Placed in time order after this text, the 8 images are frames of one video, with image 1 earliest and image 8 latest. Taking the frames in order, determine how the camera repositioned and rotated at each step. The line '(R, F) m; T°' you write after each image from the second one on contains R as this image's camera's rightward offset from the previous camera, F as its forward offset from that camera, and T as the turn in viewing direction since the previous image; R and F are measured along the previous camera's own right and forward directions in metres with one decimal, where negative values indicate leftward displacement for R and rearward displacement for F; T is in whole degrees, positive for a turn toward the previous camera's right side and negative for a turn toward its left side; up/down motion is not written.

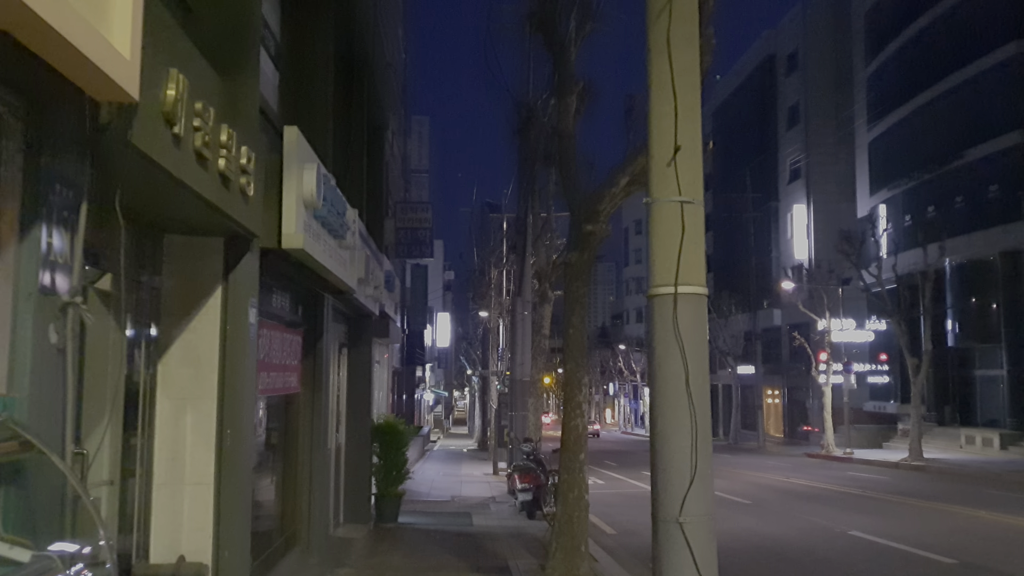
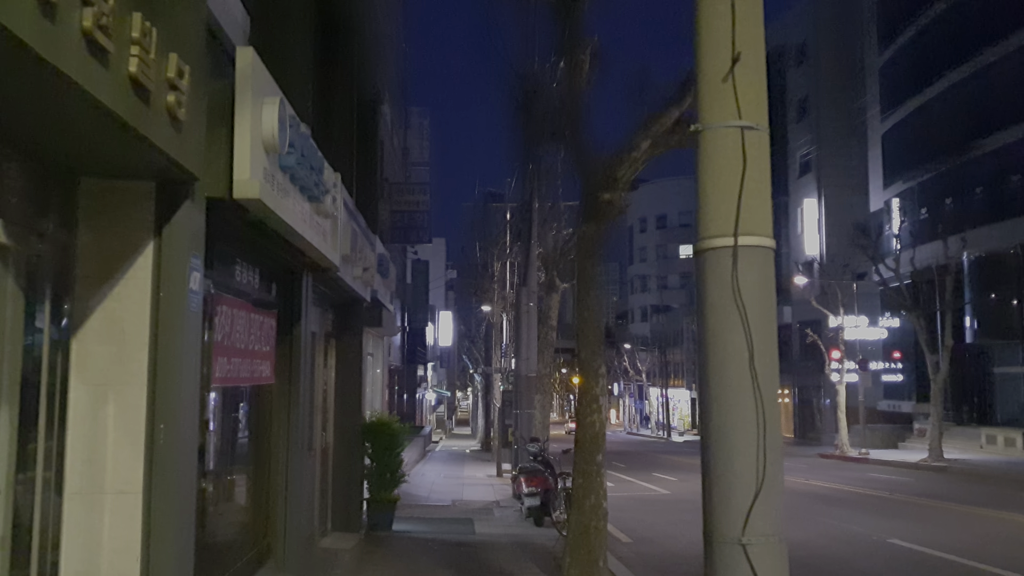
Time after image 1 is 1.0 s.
(0.0, +1.3) m; 0°
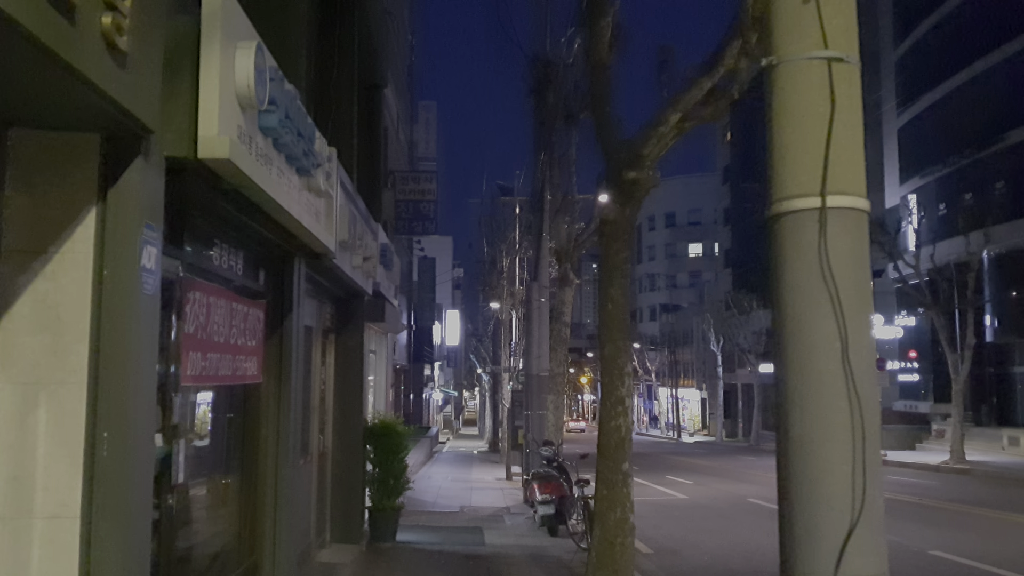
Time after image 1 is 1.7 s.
(-0.1, +0.9) m; 0°
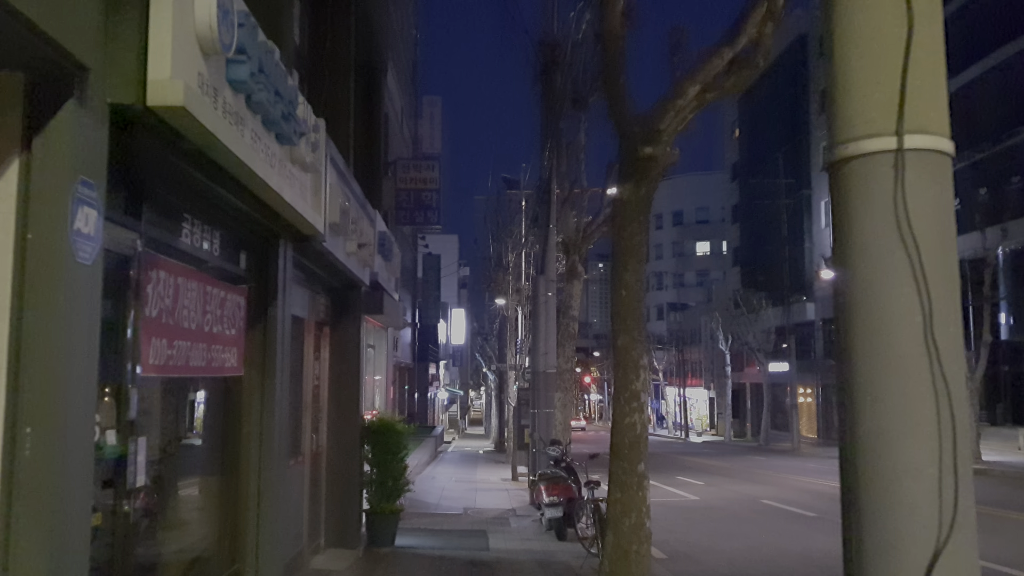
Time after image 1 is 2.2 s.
(0.0, +0.7) m; 0°
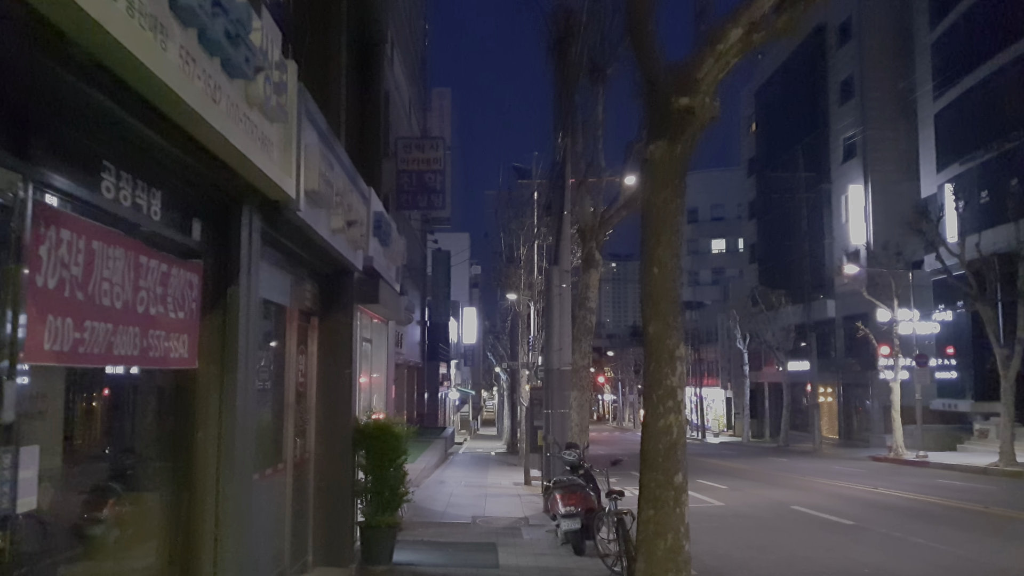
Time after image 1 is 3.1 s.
(0.0, +1.2) m; -1°
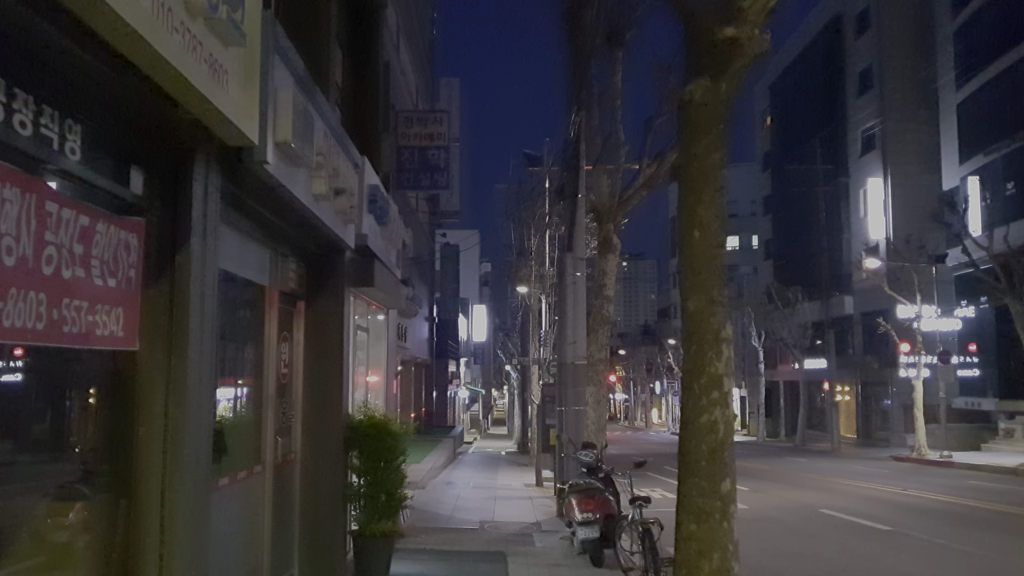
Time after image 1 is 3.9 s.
(0.0, +1.1) m; -1°
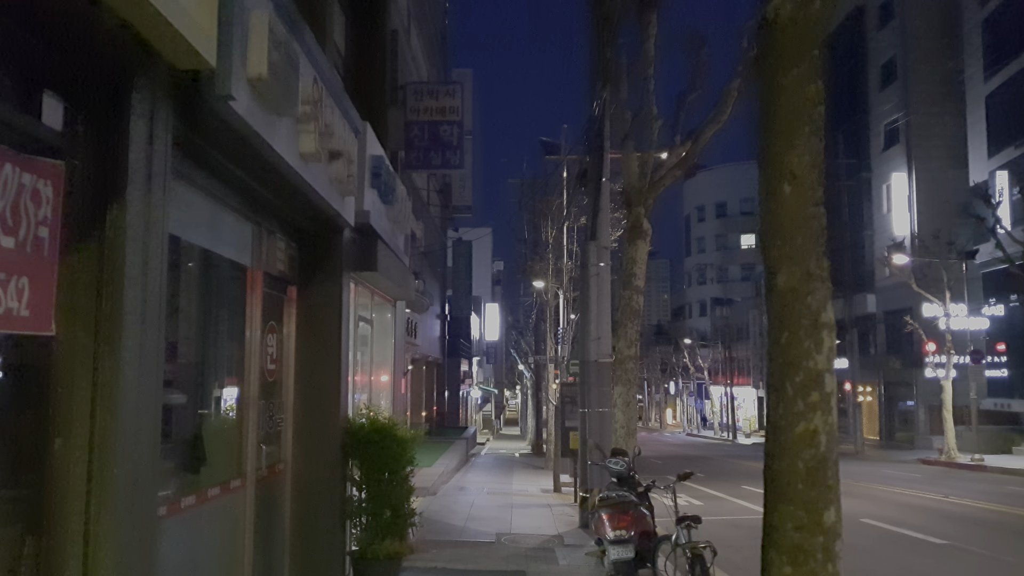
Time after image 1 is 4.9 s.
(-0.1, +1.2) m; -1°
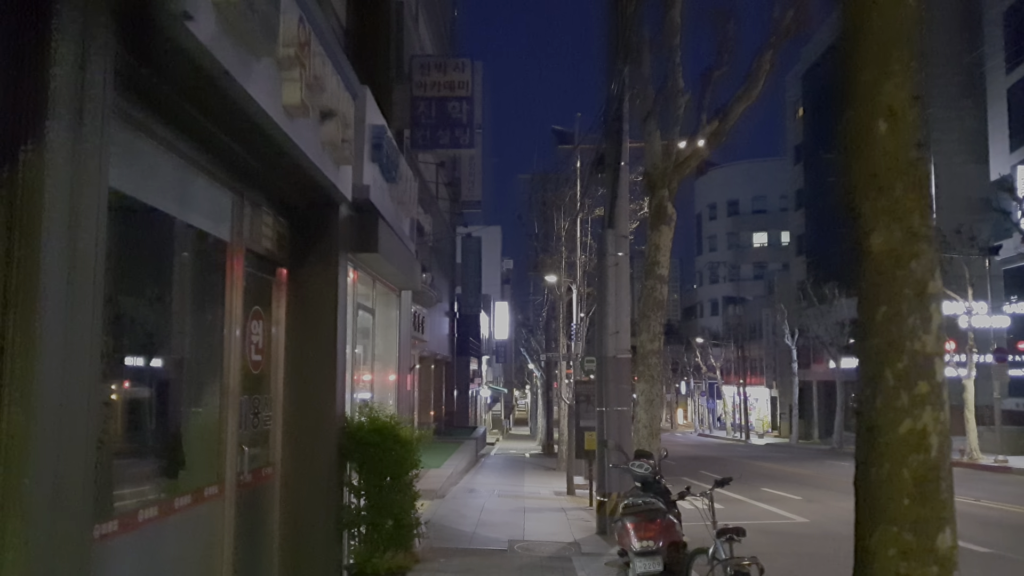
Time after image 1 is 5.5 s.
(-0.1, +0.8) m; -1°
